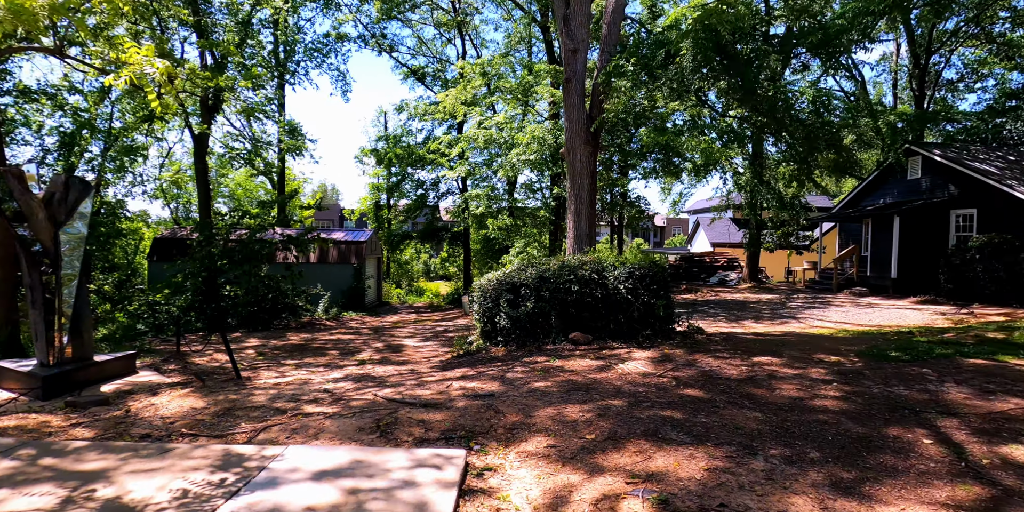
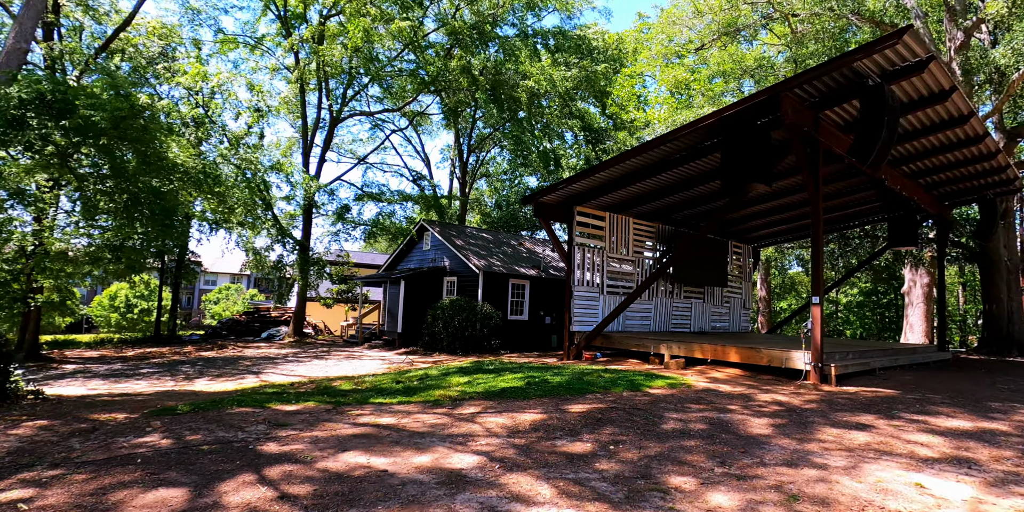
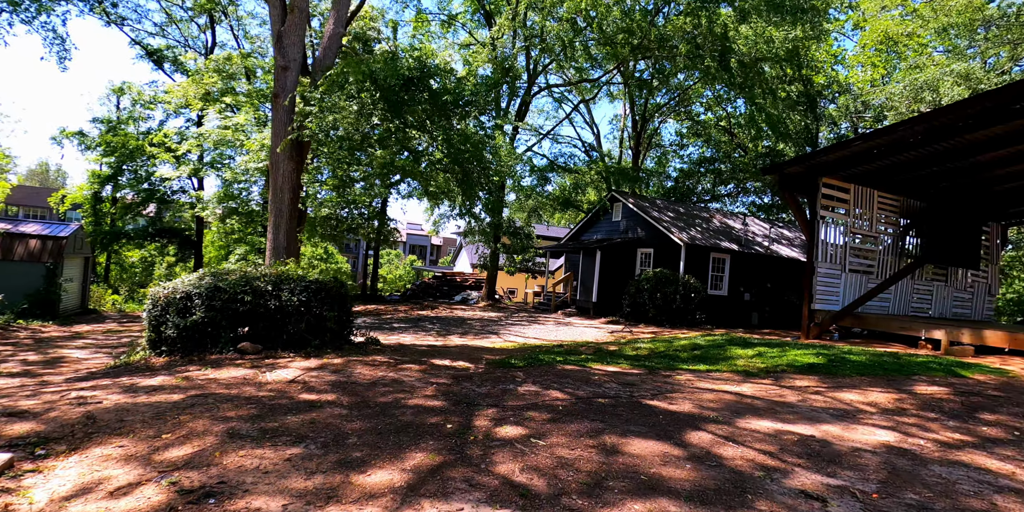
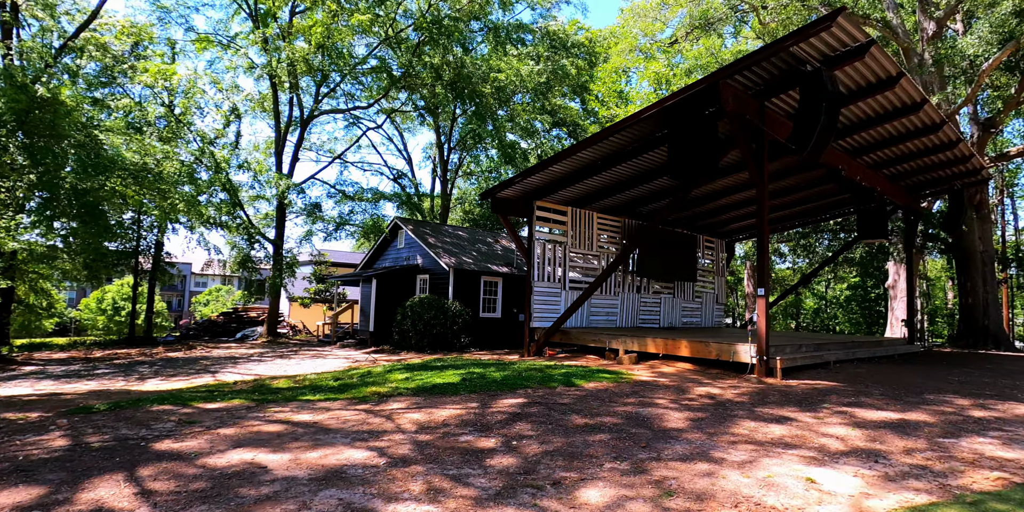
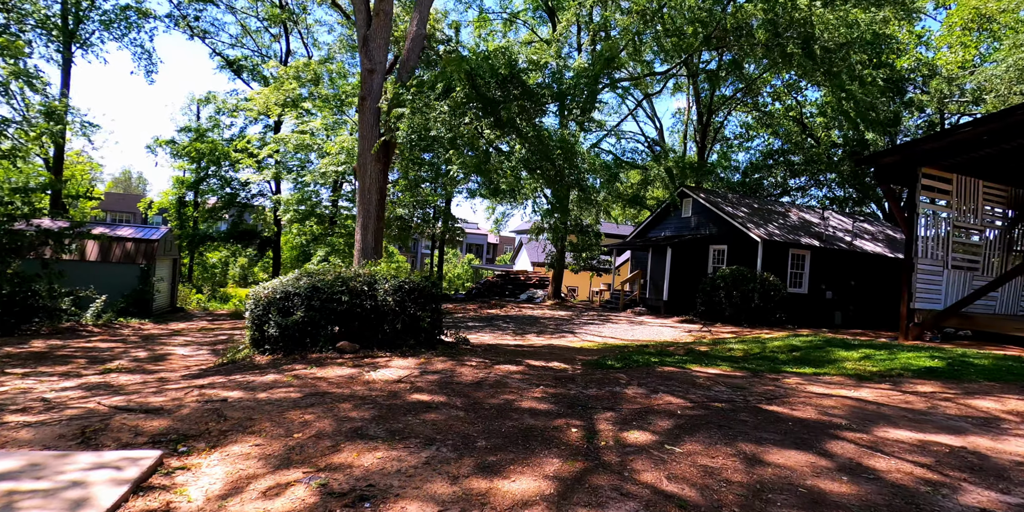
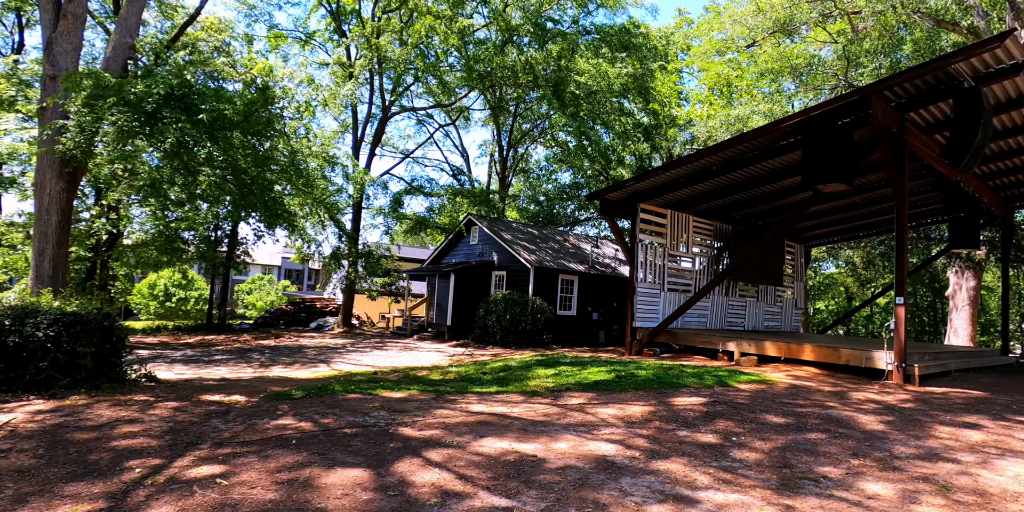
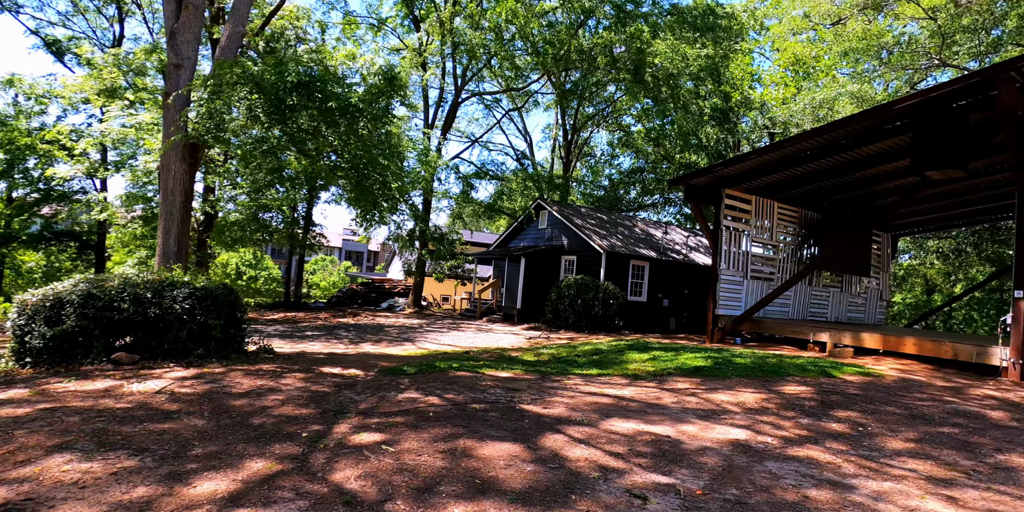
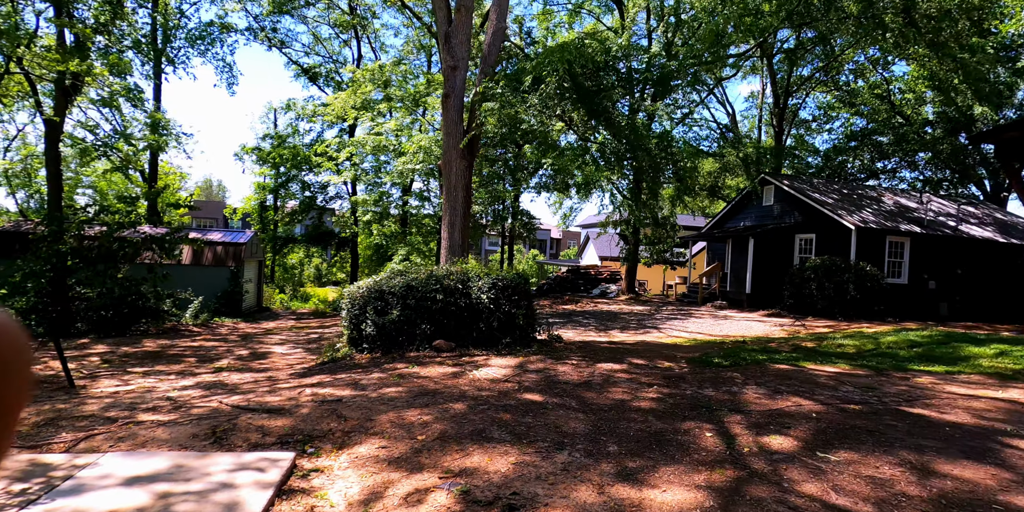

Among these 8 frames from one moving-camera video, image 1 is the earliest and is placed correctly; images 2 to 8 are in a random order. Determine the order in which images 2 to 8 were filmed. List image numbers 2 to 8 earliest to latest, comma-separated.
8, 5, 3, 7, 6, 2, 4
